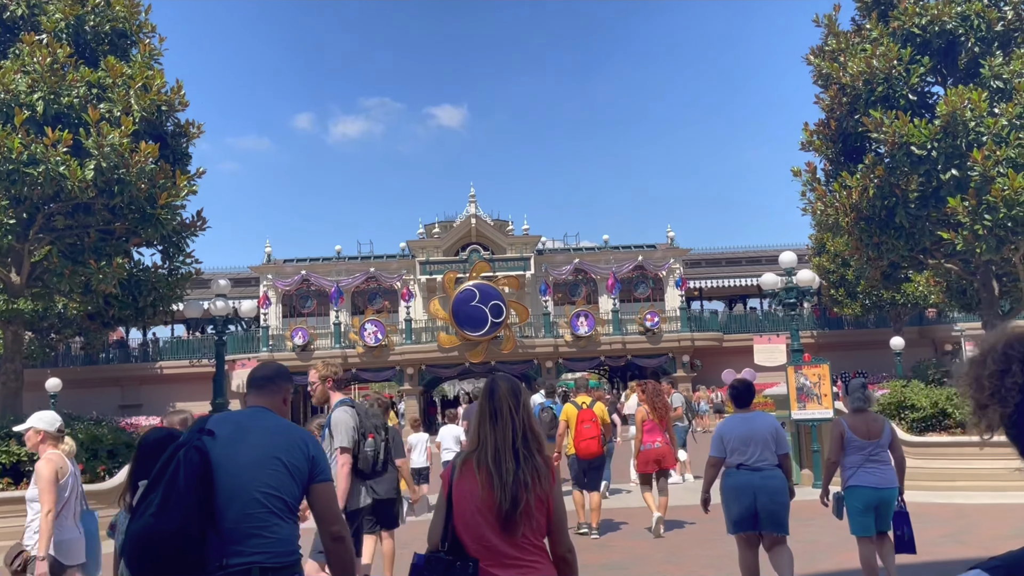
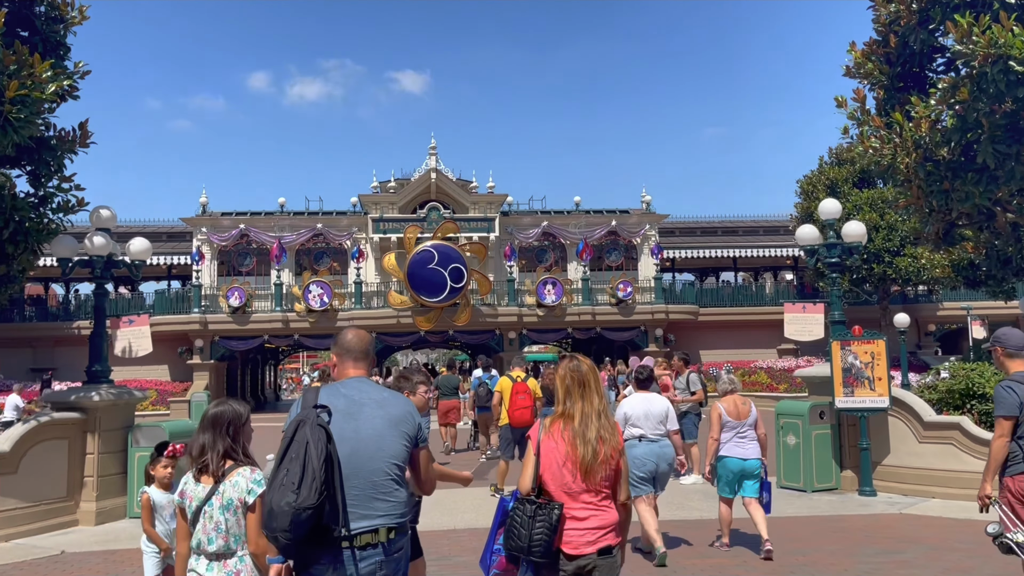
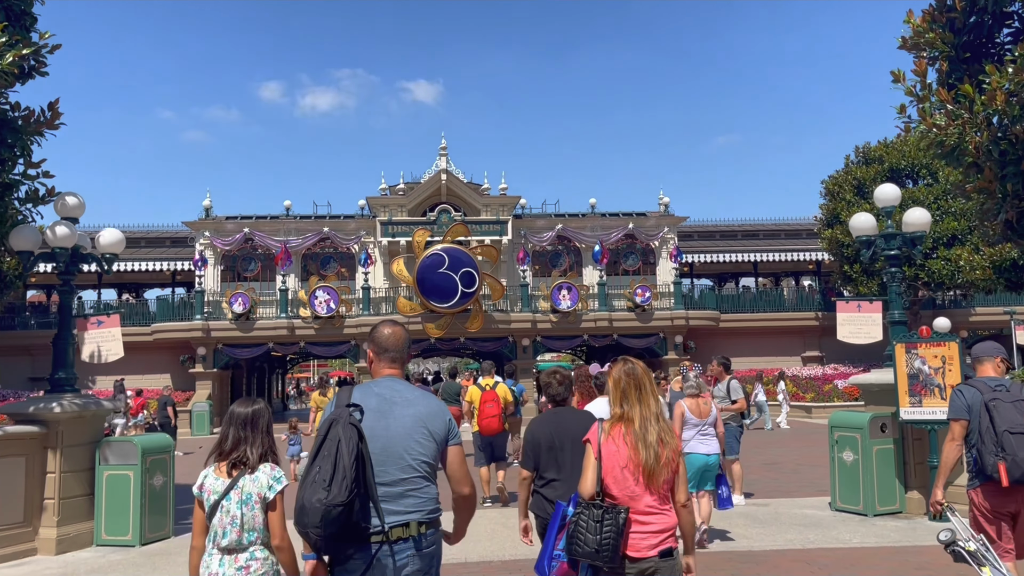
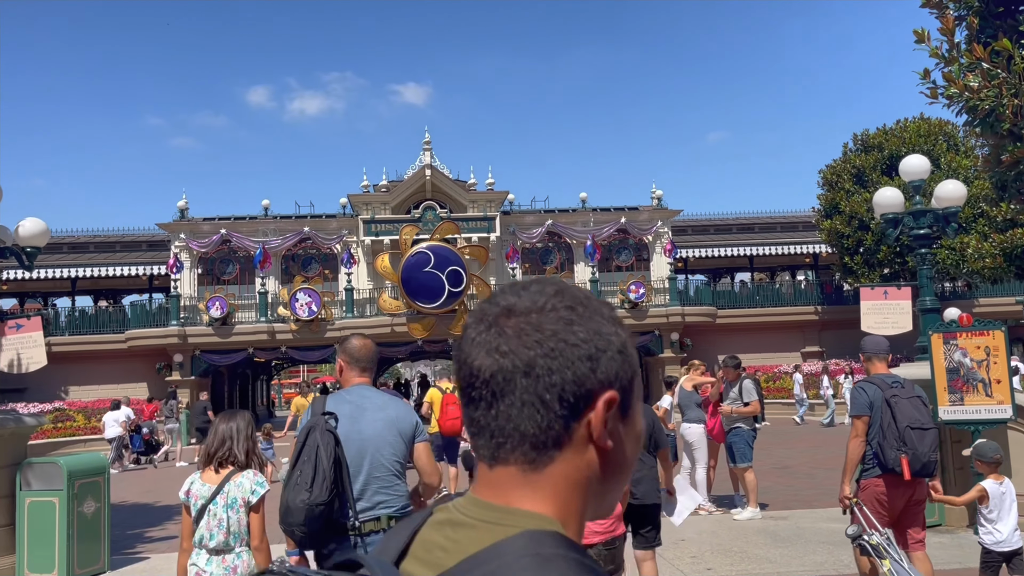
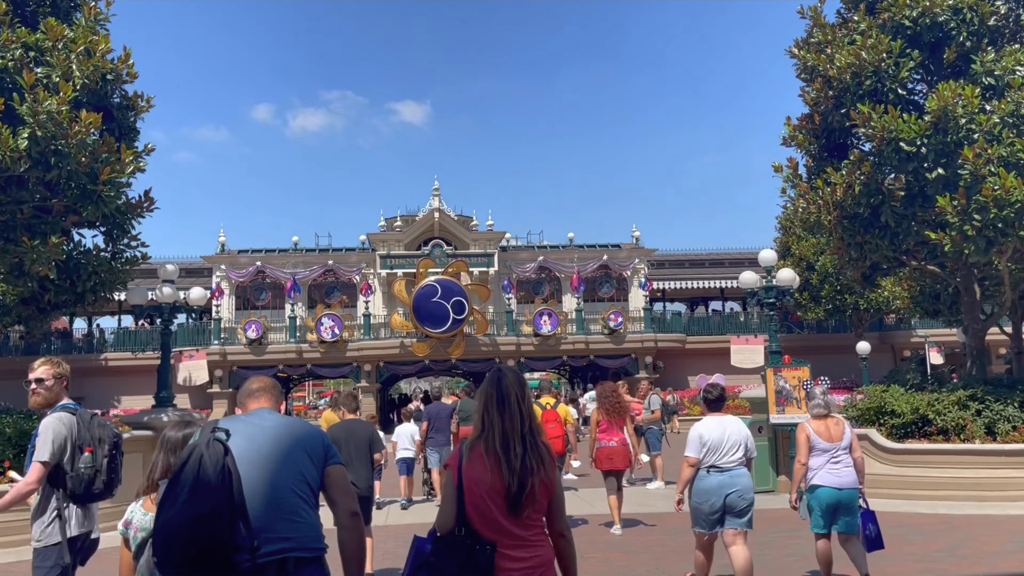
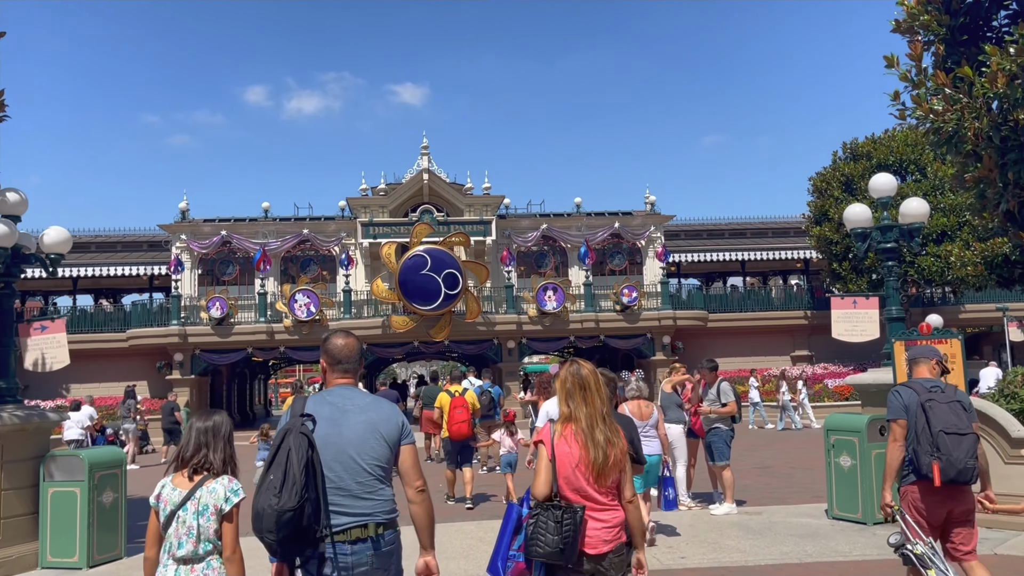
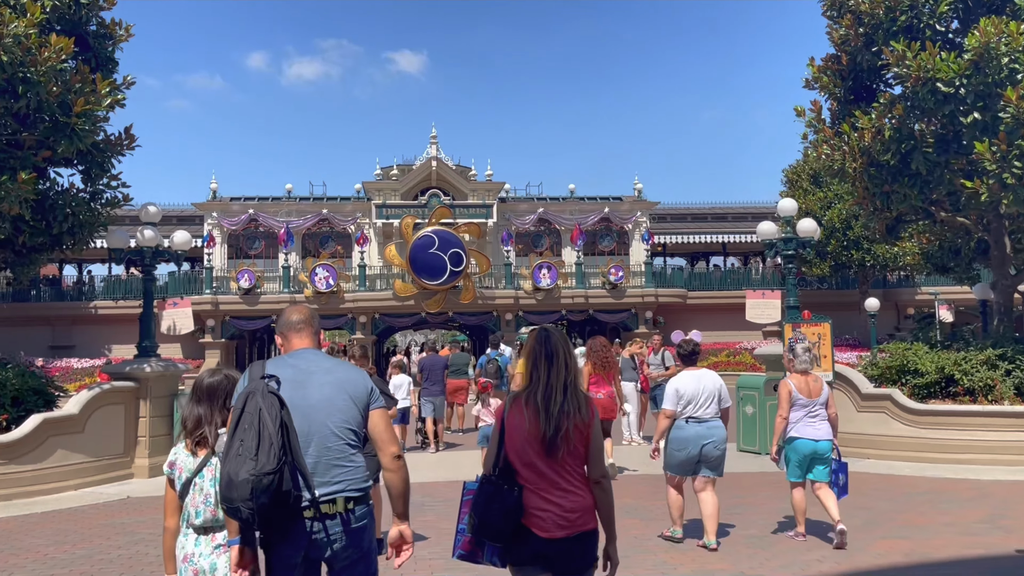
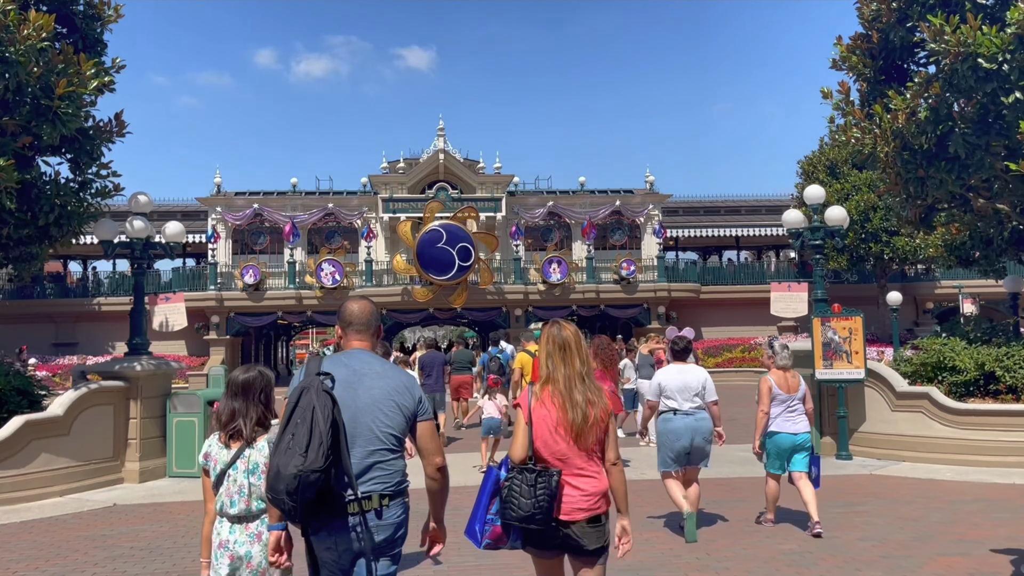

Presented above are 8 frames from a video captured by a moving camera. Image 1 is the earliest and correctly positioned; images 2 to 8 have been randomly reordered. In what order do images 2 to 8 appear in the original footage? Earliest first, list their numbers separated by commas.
5, 7, 8, 2, 3, 6, 4
